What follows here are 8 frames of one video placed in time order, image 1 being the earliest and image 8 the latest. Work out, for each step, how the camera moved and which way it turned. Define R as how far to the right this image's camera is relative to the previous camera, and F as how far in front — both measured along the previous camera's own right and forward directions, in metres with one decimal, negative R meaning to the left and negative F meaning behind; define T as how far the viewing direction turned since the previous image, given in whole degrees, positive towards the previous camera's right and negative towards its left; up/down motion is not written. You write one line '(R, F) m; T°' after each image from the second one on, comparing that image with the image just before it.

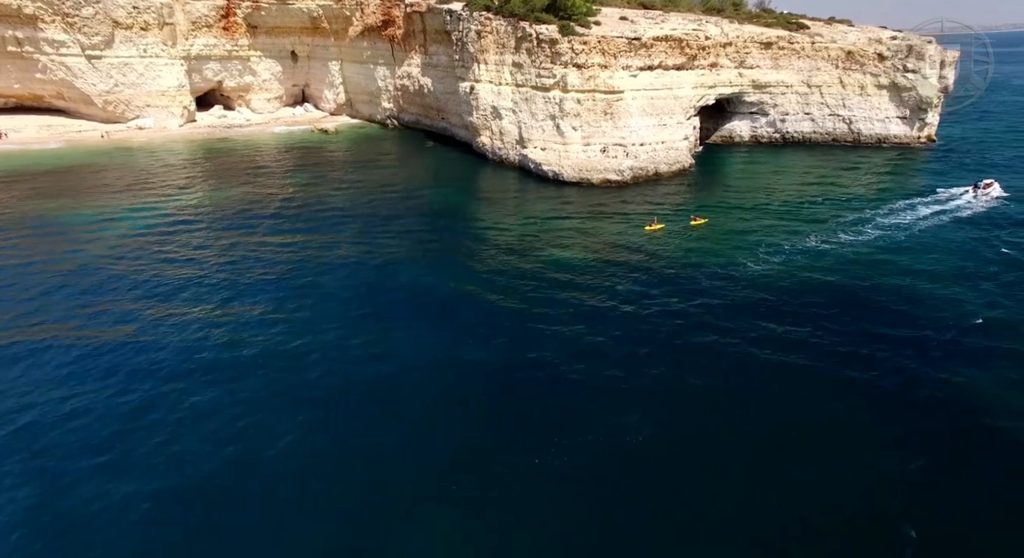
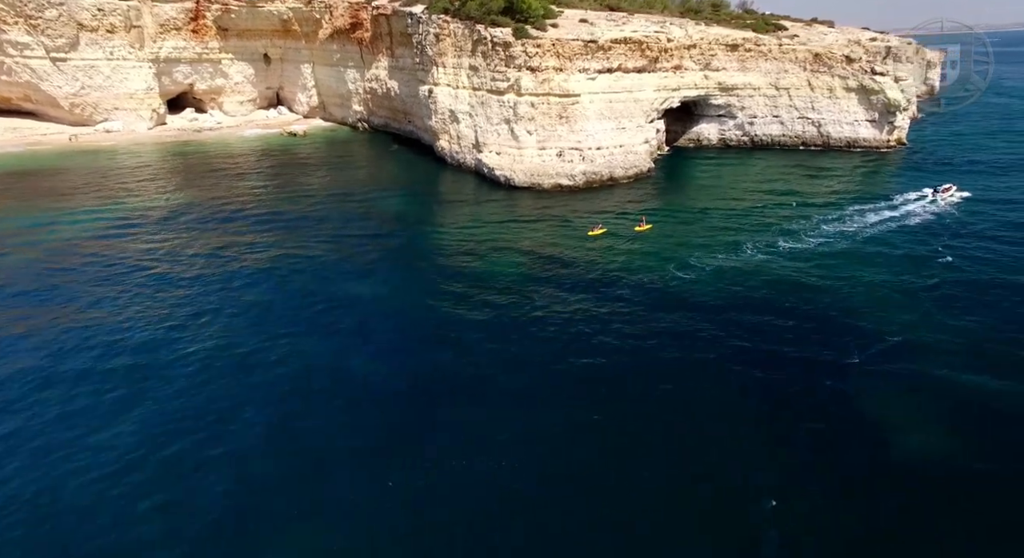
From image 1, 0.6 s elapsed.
(+2.4, +0.3) m; 0°
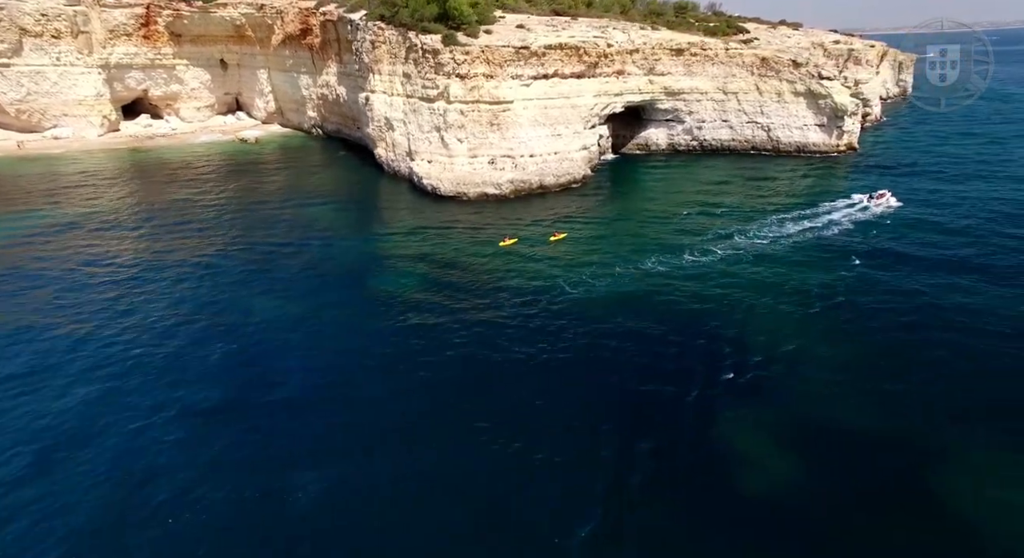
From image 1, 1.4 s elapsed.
(+3.4, +0.3) m; 0°
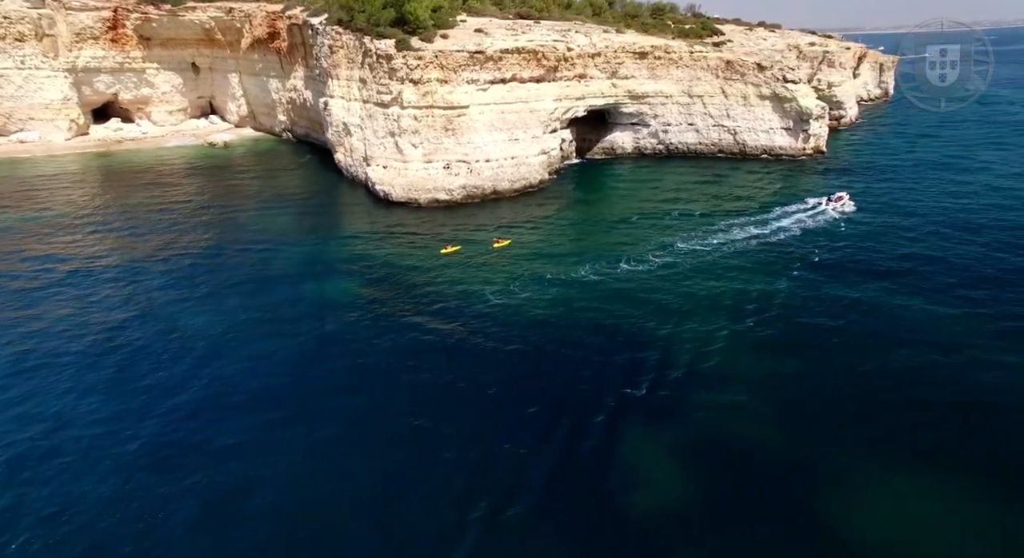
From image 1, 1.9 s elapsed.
(+2.2, +0.2) m; 0°
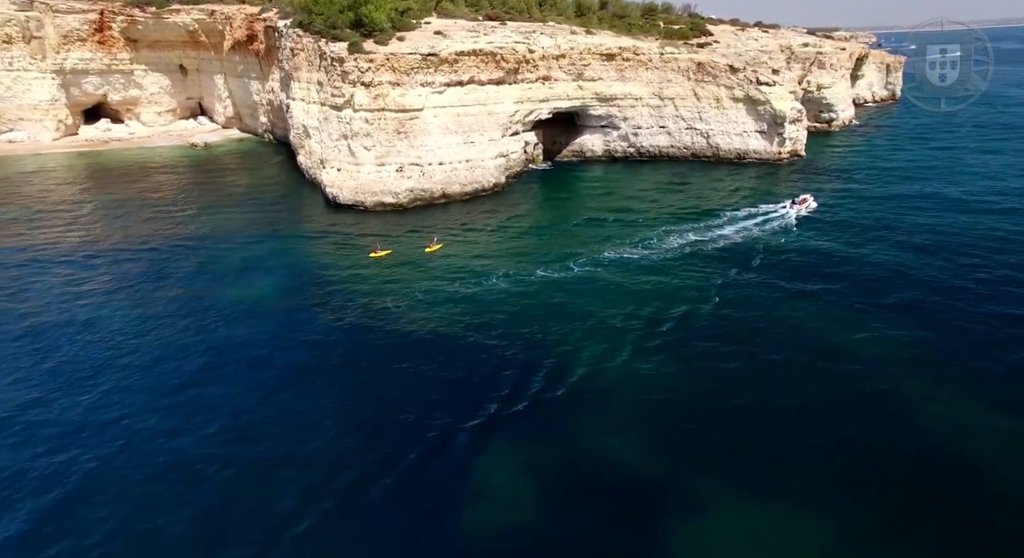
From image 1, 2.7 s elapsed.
(+3.6, +0.3) m; -2°
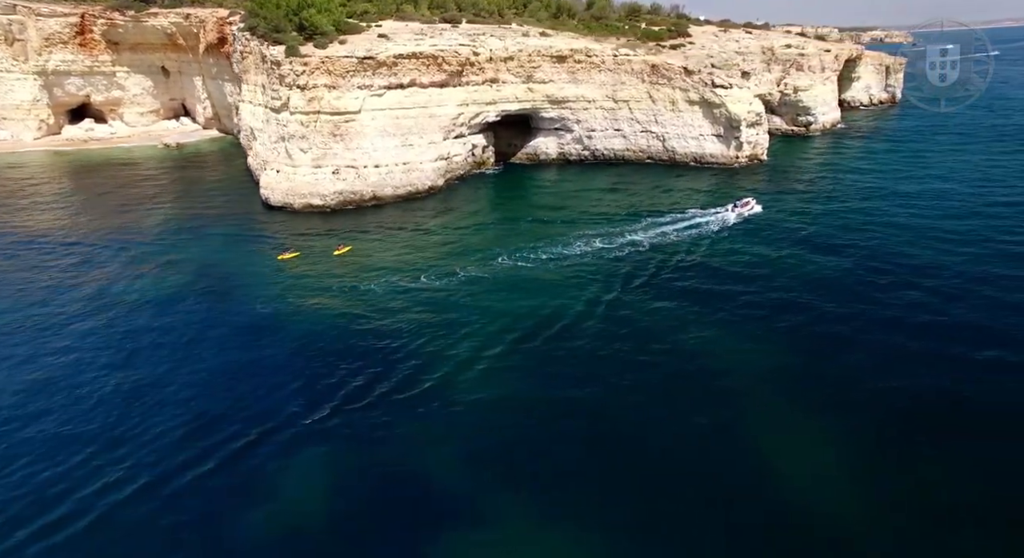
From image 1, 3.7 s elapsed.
(+4.6, +0.2) m; -3°
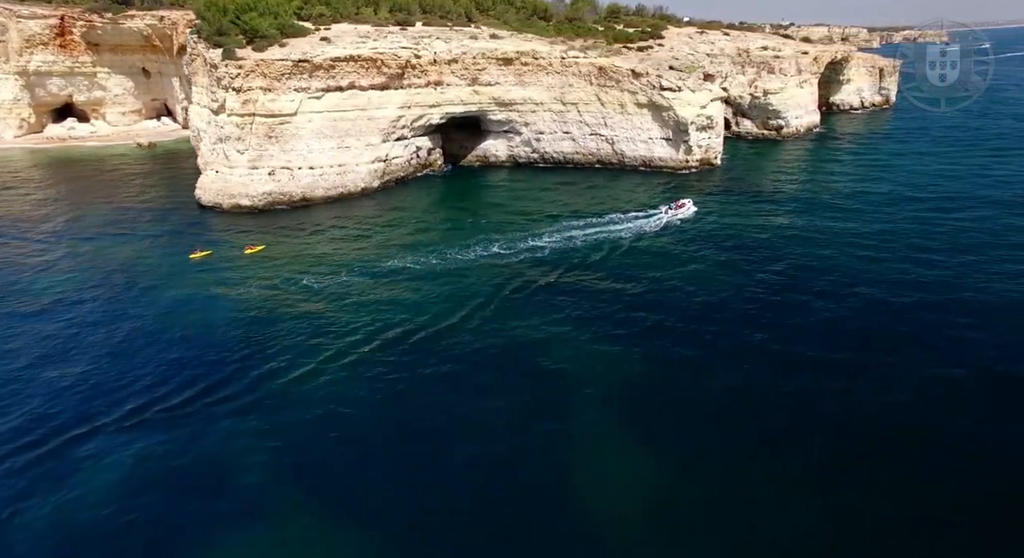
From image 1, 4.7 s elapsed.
(+4.6, 0.0) m; -2°
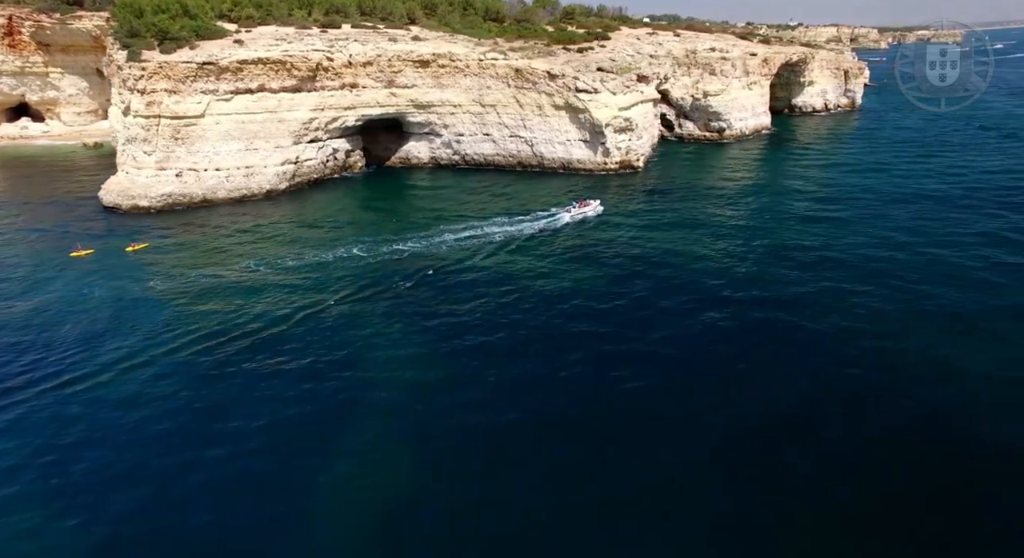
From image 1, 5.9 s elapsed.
(+5.4, 0.0) m; -1°
